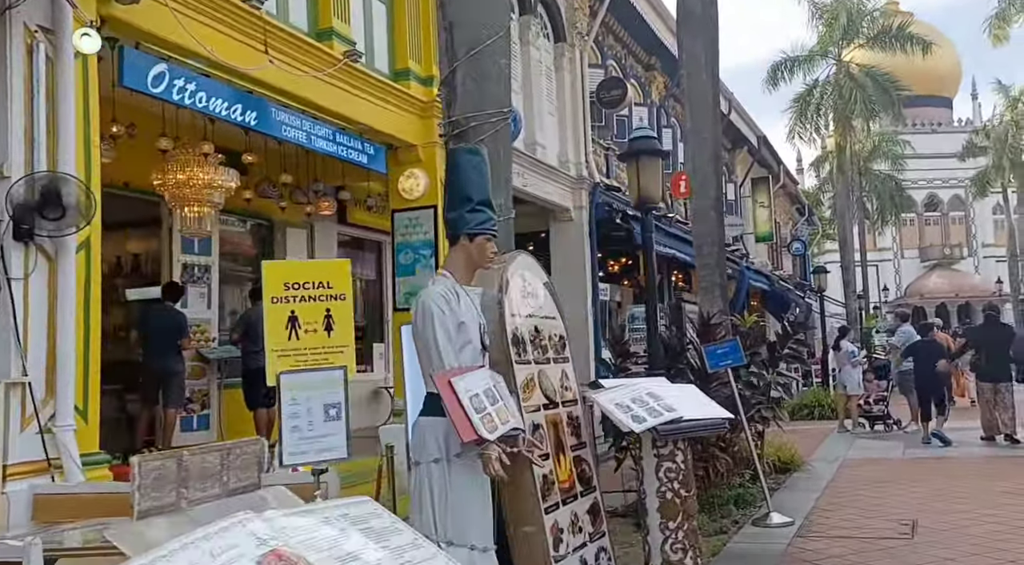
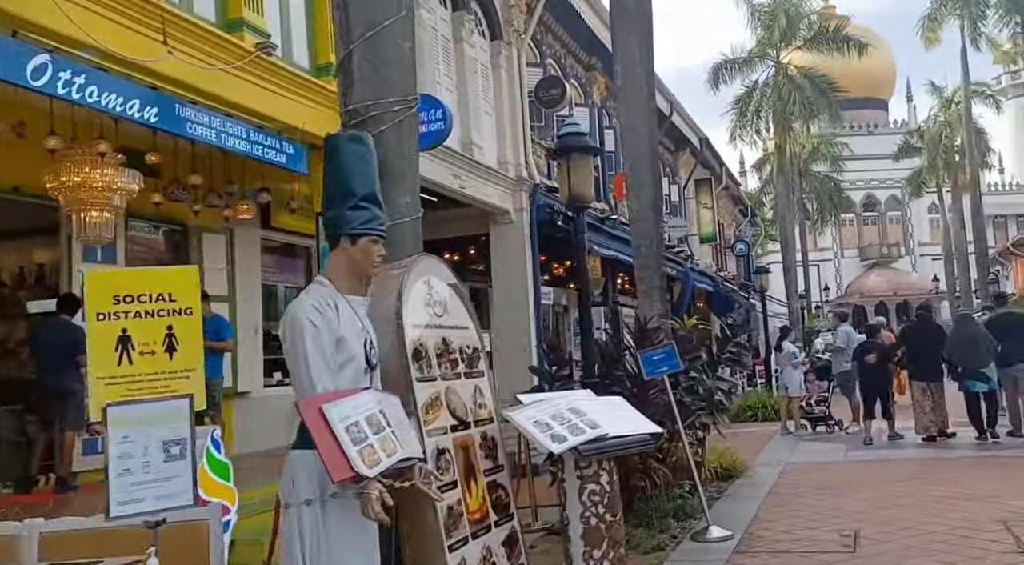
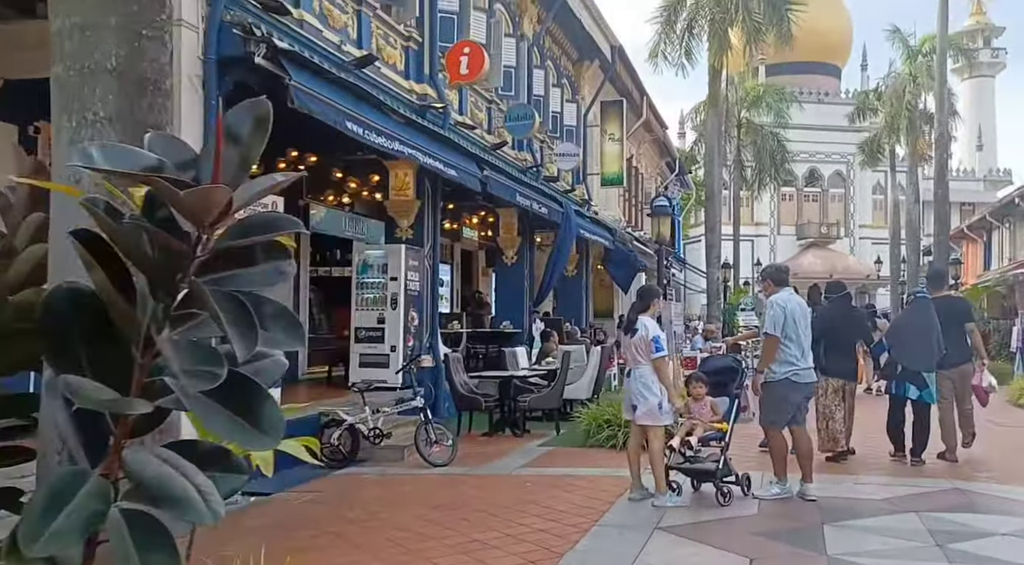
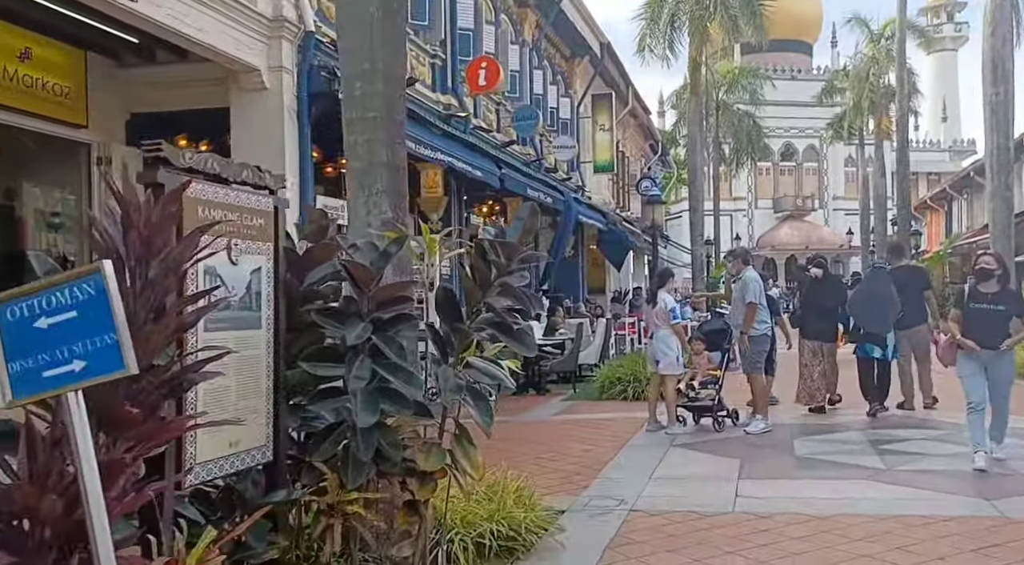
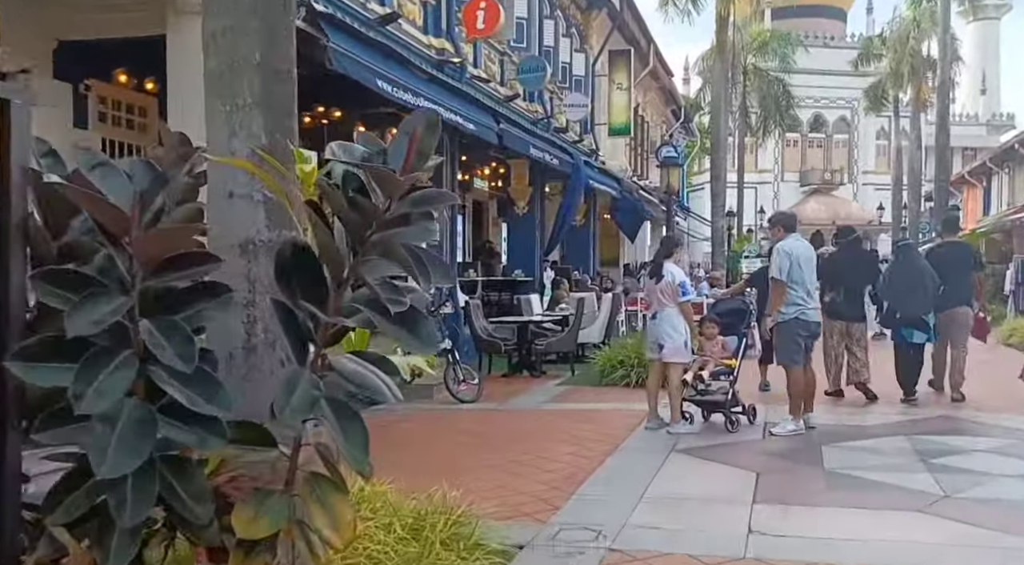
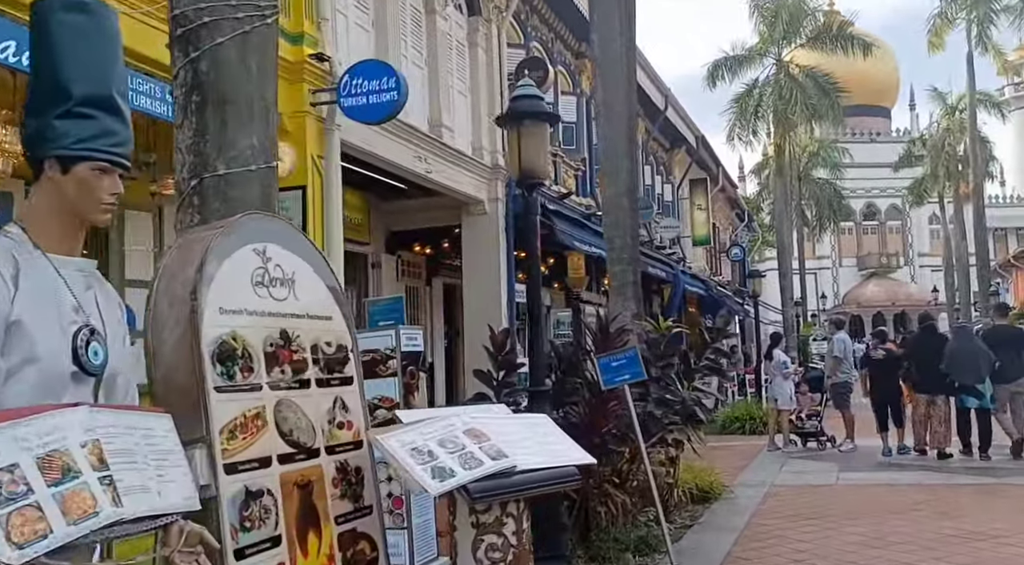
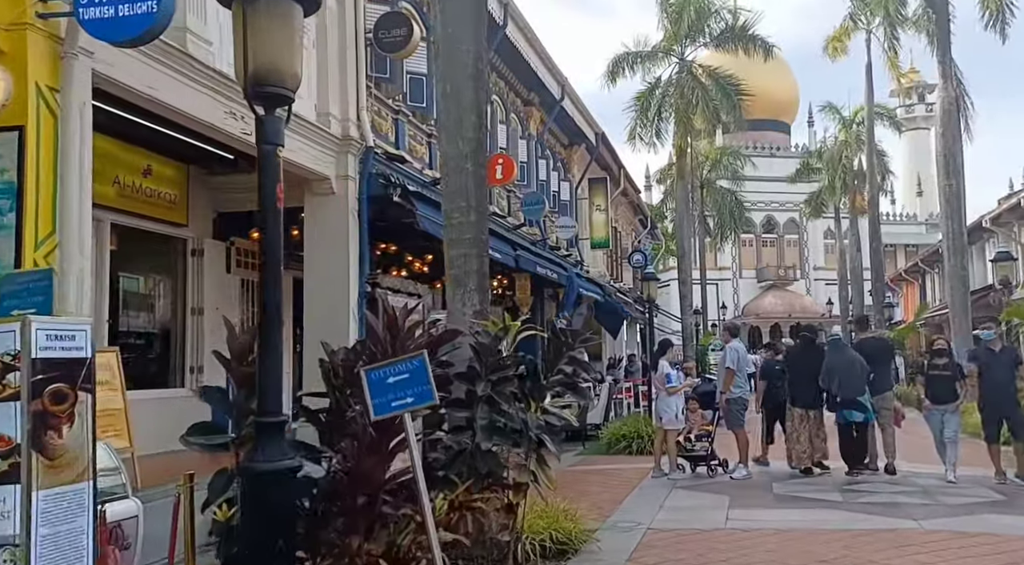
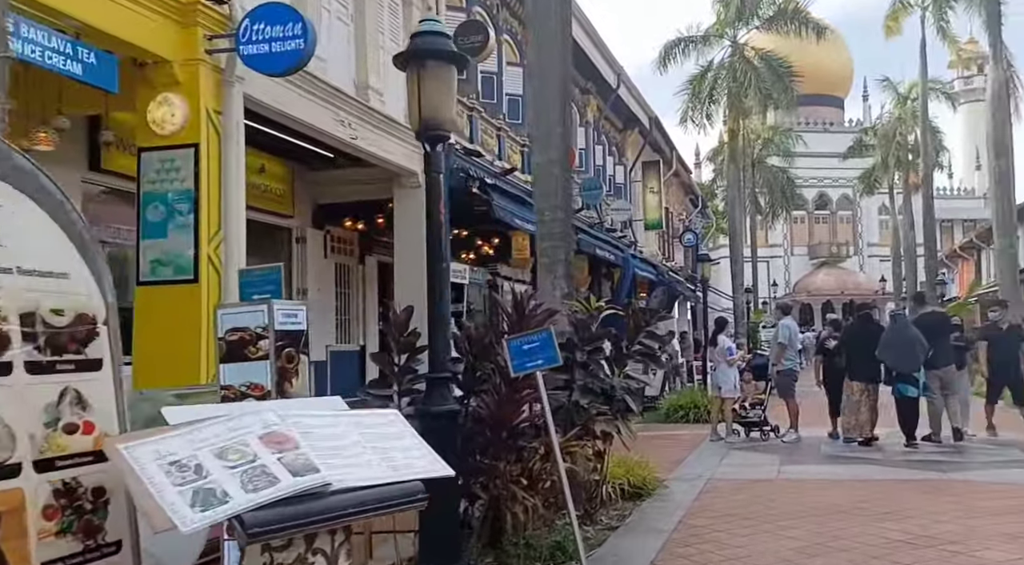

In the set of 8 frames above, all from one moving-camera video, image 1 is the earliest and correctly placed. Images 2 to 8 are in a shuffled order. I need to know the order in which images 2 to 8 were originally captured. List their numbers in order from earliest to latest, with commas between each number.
2, 6, 8, 7, 4, 5, 3
